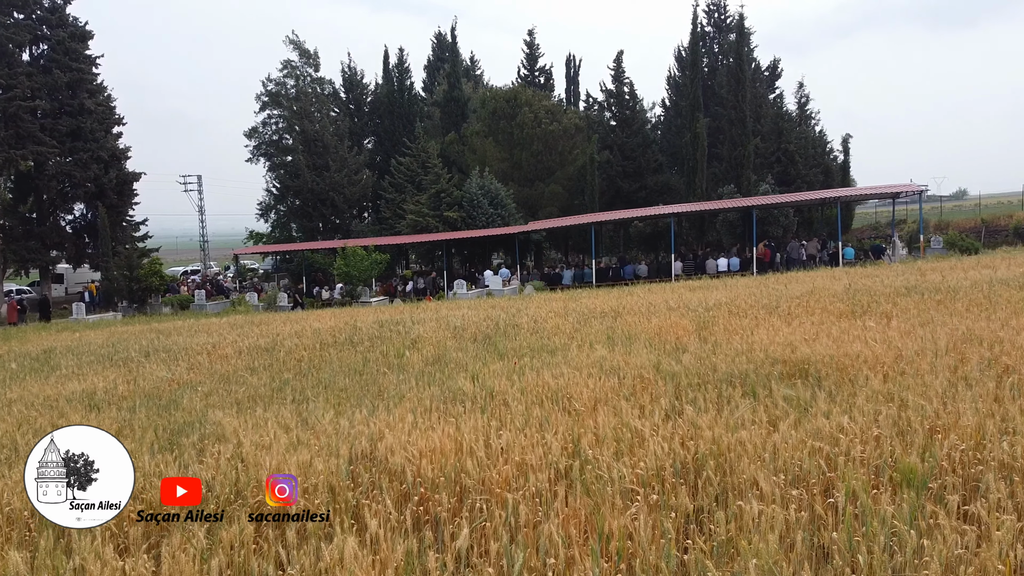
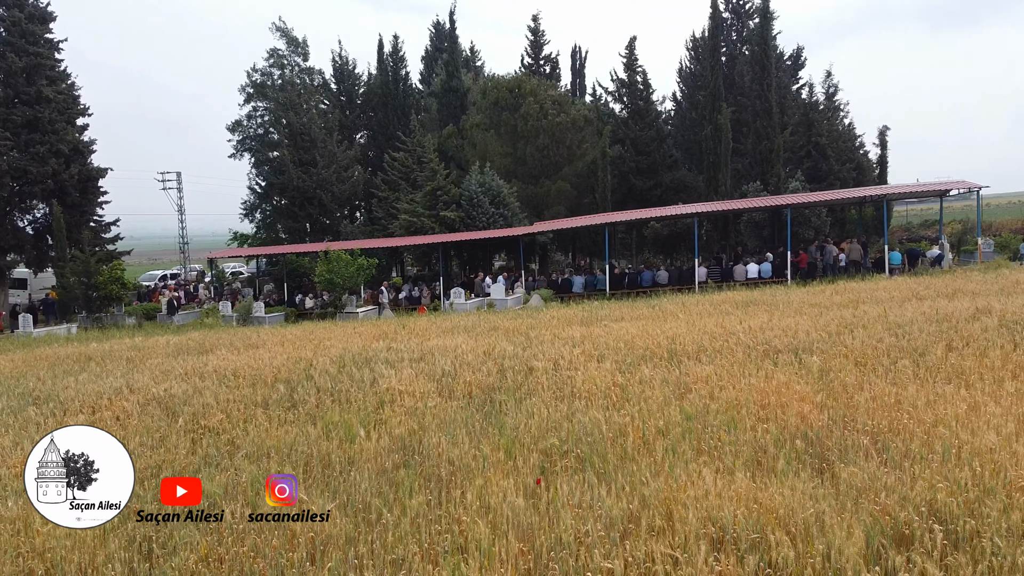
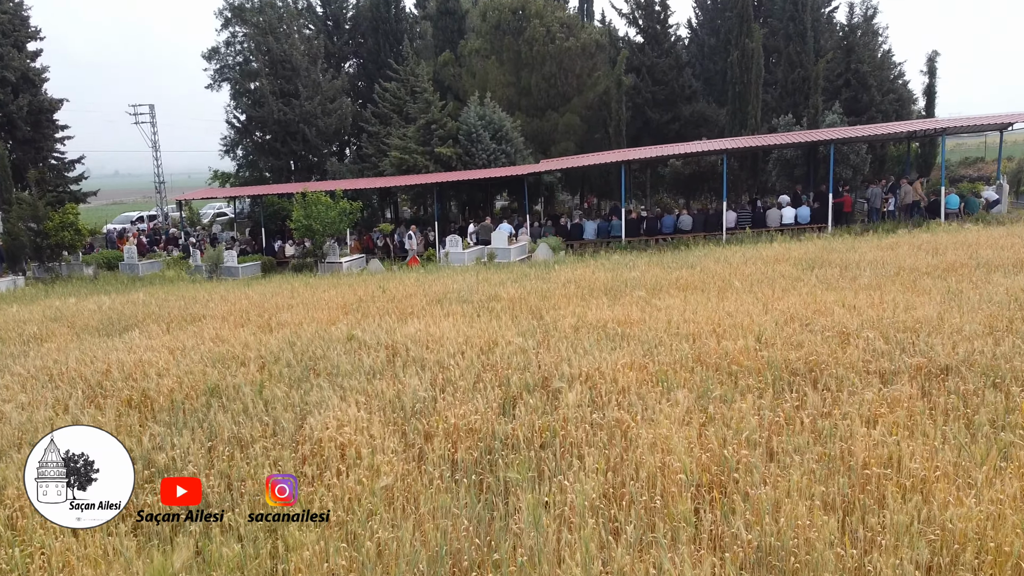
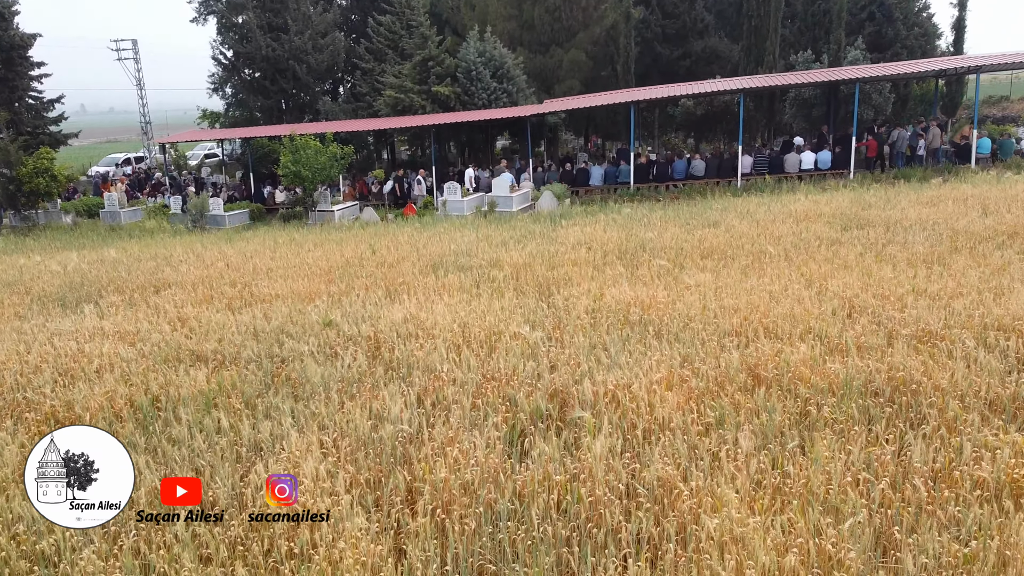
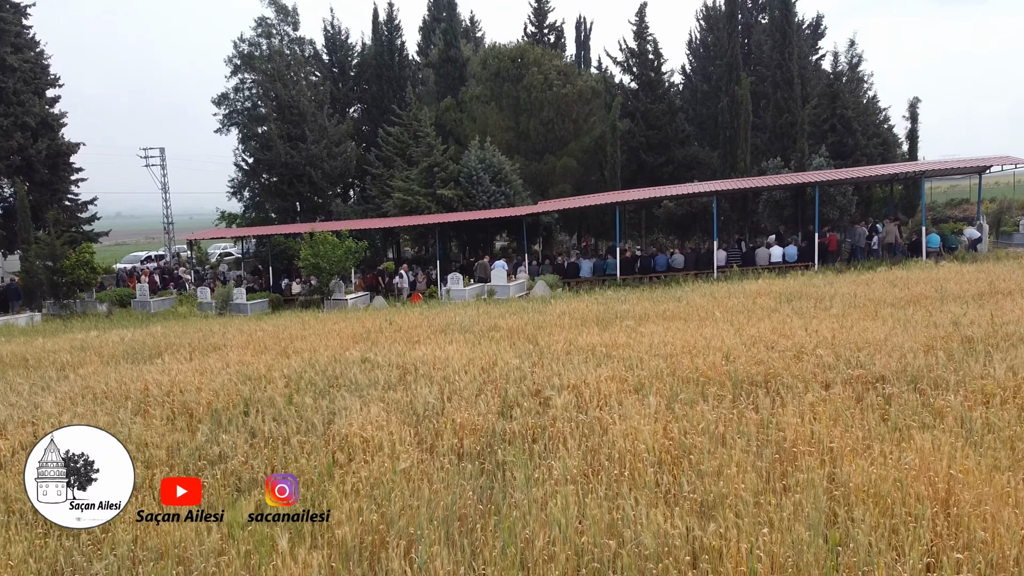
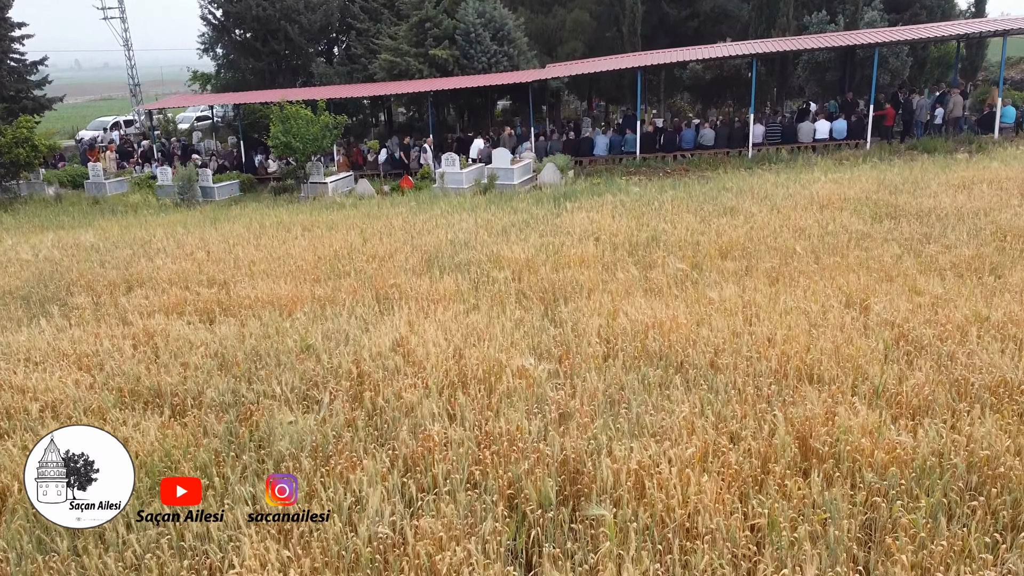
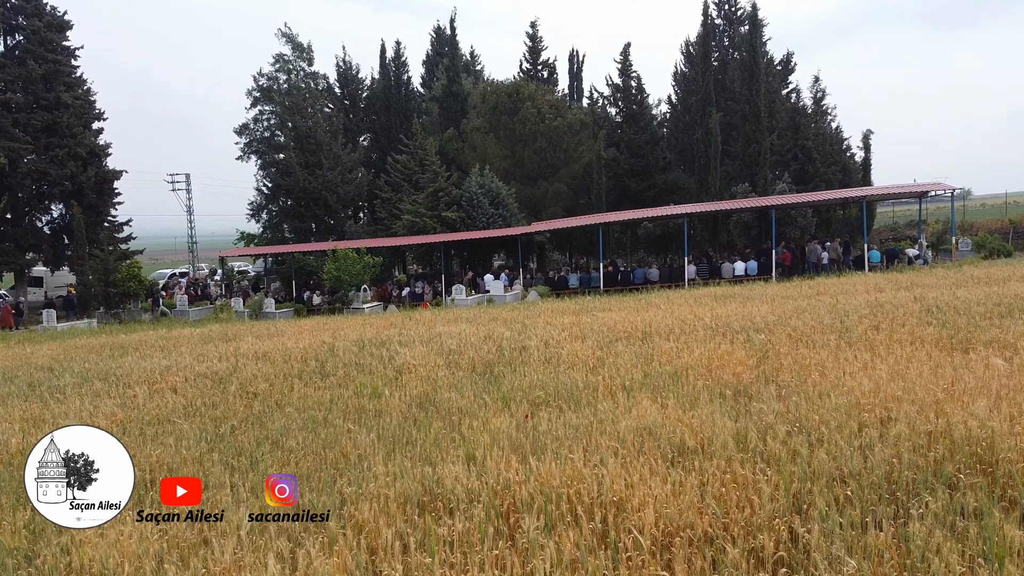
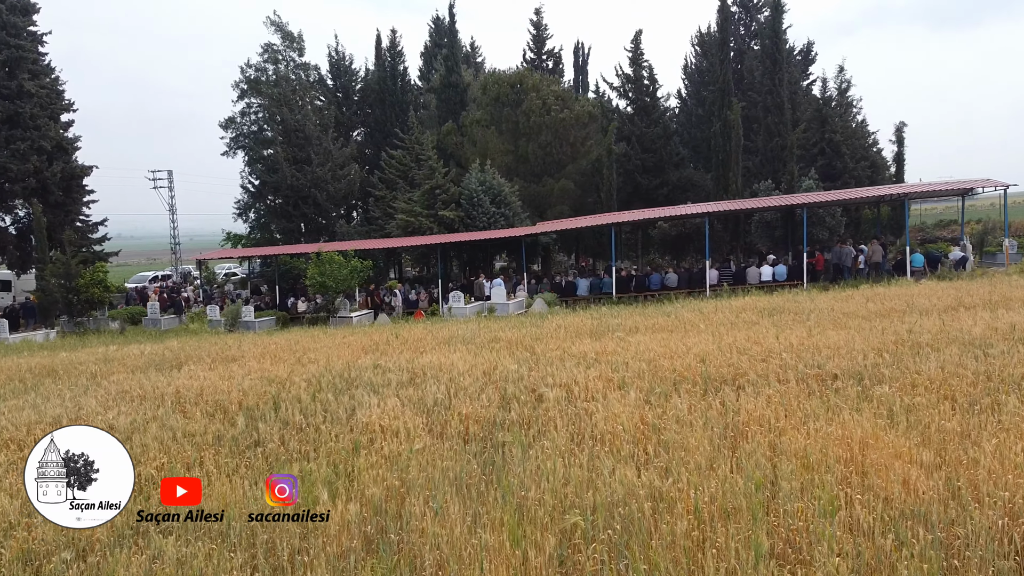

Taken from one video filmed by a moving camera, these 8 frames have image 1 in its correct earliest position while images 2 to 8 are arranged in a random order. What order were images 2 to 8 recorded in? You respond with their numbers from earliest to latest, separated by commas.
7, 2, 8, 5, 3, 4, 6
